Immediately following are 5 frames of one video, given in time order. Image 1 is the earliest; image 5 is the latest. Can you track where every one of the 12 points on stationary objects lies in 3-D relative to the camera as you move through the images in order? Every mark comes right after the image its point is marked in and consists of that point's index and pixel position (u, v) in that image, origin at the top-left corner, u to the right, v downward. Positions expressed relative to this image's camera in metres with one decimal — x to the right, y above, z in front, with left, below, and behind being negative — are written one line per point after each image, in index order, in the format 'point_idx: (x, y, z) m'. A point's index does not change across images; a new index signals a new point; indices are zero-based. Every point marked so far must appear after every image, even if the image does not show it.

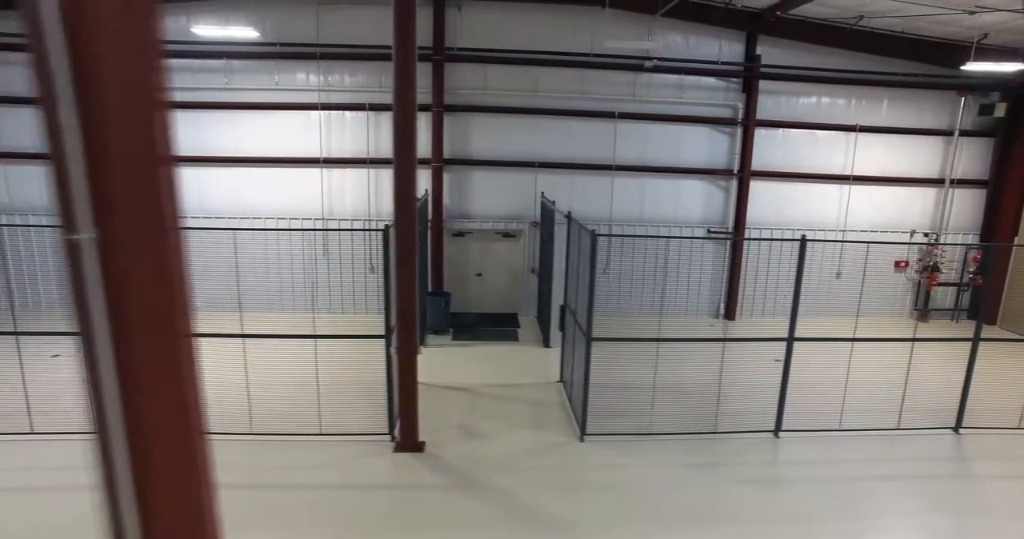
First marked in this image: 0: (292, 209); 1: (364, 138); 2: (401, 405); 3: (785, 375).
0: (-4.7, +1.3, +9.6) m
1: (-3.0, +2.7, +9.3) m
2: (-1.4, -1.7, +5.6) m
3: (+3.7, -1.4, +6.2) m
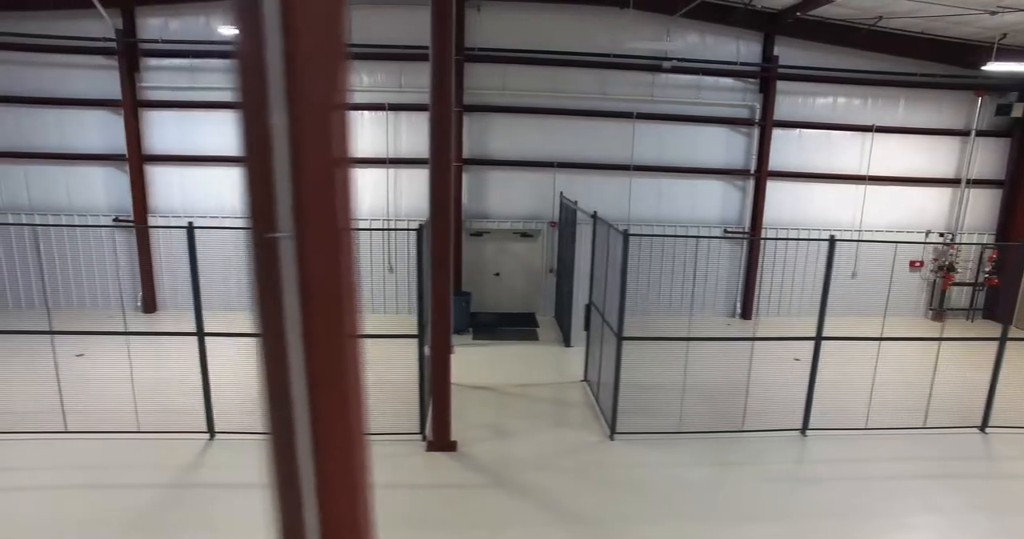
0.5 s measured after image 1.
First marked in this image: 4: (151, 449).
0: (-4.3, +1.3, +9.6) m
1: (-2.6, +2.7, +9.3) m
2: (-1.0, -1.7, +5.6) m
3: (+4.1, -1.4, +6.2) m
4: (-4.3, -2.2, +5.4) m
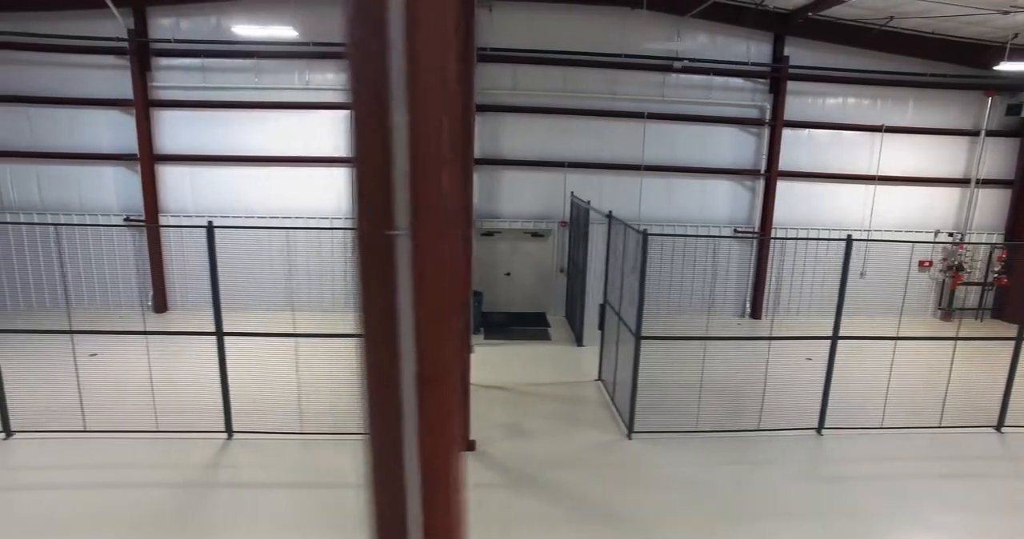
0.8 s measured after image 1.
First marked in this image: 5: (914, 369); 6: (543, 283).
0: (-4.0, +1.3, +9.6) m
1: (-2.4, +2.7, +9.3) m
2: (-0.7, -1.7, +5.6) m
3: (+4.3, -1.4, +6.2) m
4: (-4.1, -2.1, +5.4) m
5: (+6.6, -1.6, +7.5) m
6: (+0.7, -0.3, +9.9) m
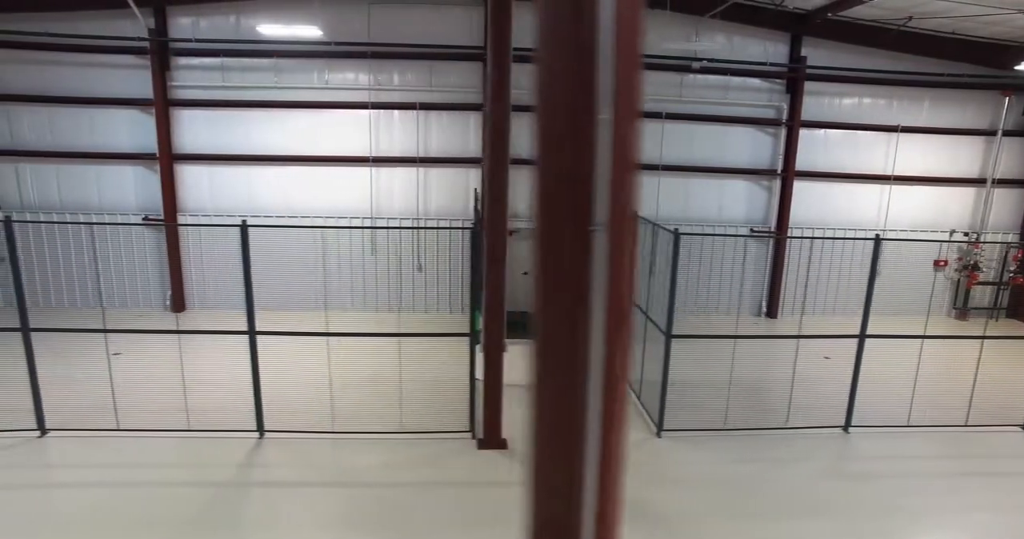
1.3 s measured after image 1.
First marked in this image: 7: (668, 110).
0: (-3.7, +1.3, +9.6) m
1: (-2.0, +2.7, +9.4) m
2: (-0.3, -1.7, +5.6) m
3: (+4.7, -1.4, +6.3) m
4: (-3.7, -2.1, +5.4) m
5: (+7.0, -1.6, +7.5) m
6: (+1.0, -0.3, +9.9) m
7: (+3.3, +3.4, +9.6) m
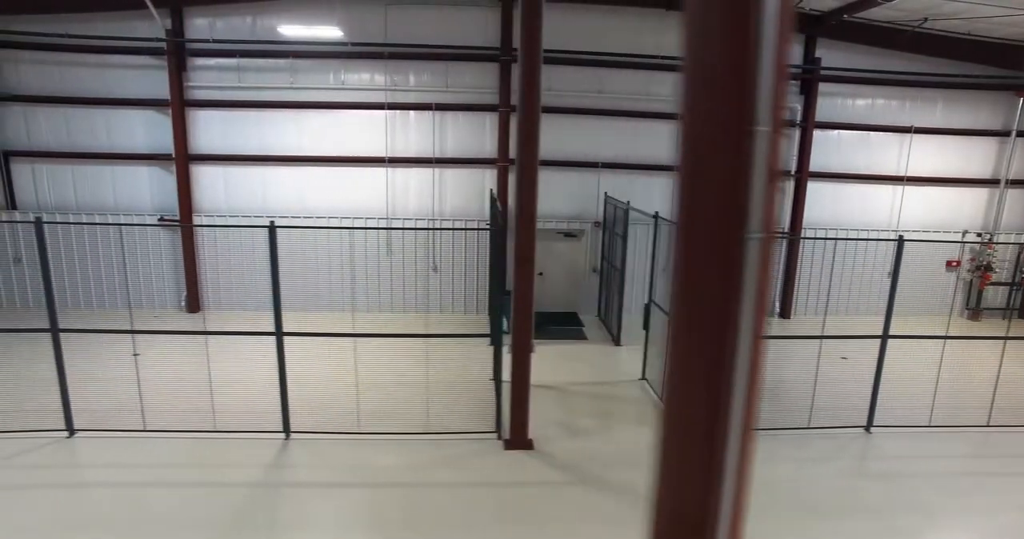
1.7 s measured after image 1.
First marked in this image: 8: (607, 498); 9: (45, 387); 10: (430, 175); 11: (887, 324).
0: (-3.3, +1.3, +9.6) m
1: (-1.7, +2.7, +9.4) m
2: (0.0, -1.7, +5.6) m
3: (+5.1, -1.4, +6.3) m
4: (-3.3, -2.1, +5.4) m
5: (+7.3, -1.6, +7.5) m
6: (+1.4, -0.3, +9.9) m
7: (+3.6, +3.4, +9.6) m
8: (+1.0, -2.5, +5.0) m
9: (-6.3, -1.6, +6.1) m
10: (-1.7, +2.0, +9.5) m
11: (+5.1, -0.7, +6.2) m
